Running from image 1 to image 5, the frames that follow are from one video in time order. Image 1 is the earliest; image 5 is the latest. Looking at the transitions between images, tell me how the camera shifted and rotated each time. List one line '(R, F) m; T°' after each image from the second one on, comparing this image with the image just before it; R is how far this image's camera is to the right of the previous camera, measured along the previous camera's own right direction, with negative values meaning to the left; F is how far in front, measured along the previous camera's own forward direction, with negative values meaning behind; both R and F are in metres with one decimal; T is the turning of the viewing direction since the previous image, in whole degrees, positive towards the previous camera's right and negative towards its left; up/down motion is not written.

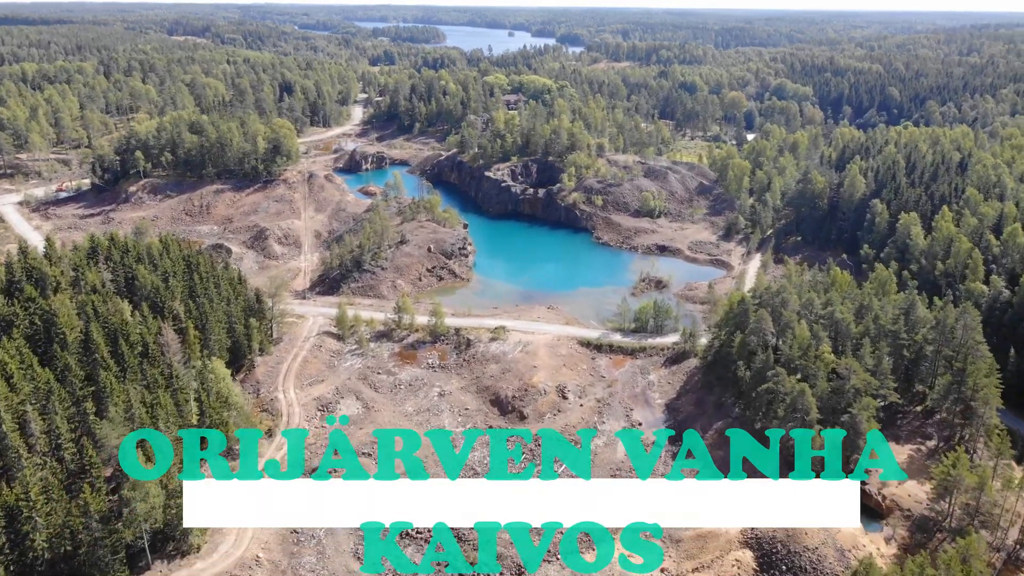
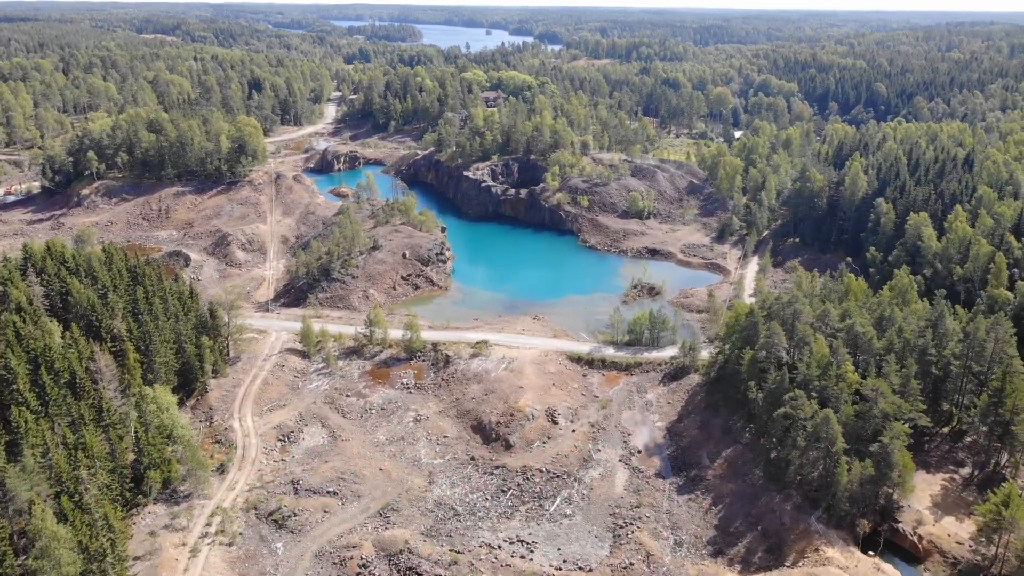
(-0.2, +5.2) m; +2°
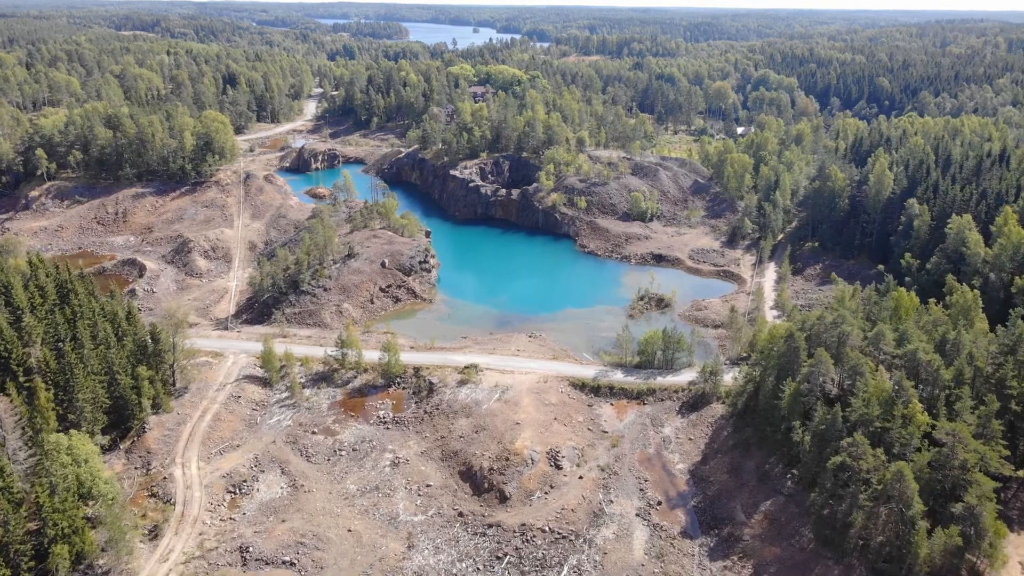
(-0.3, +7.2) m; +1°
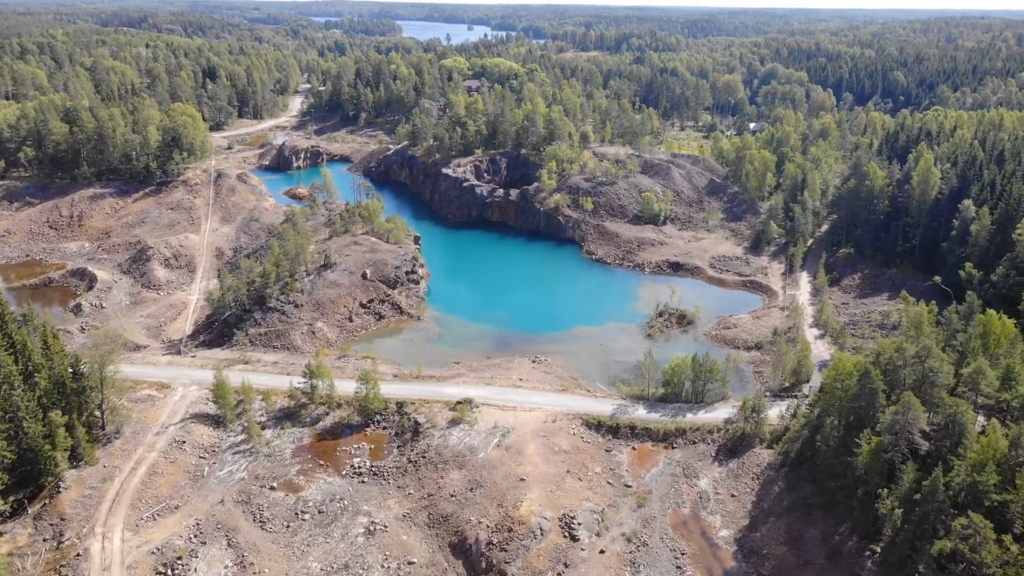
(-0.3, +7.7) m; 0°
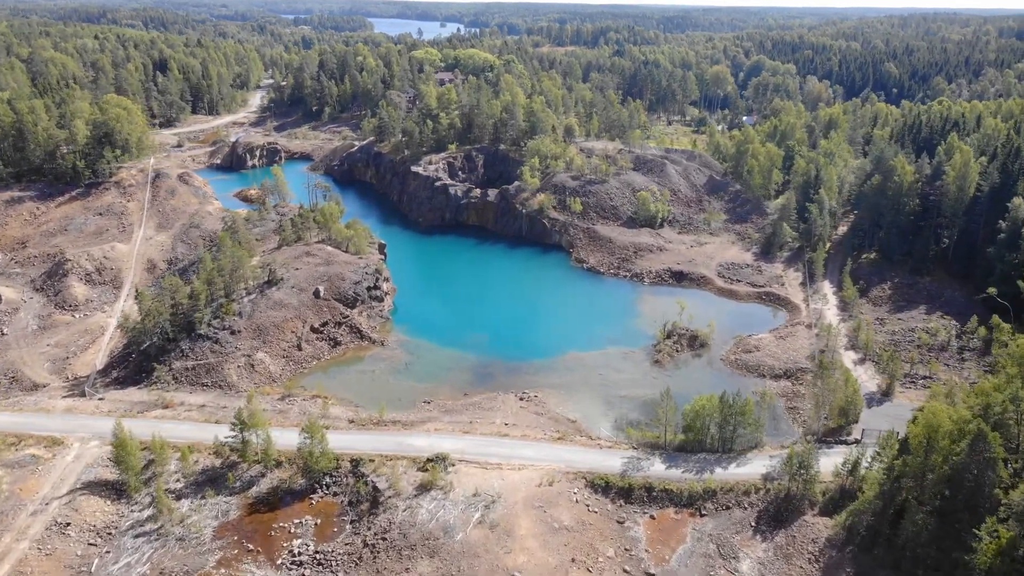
(-0.3, +8.2) m; +2°
